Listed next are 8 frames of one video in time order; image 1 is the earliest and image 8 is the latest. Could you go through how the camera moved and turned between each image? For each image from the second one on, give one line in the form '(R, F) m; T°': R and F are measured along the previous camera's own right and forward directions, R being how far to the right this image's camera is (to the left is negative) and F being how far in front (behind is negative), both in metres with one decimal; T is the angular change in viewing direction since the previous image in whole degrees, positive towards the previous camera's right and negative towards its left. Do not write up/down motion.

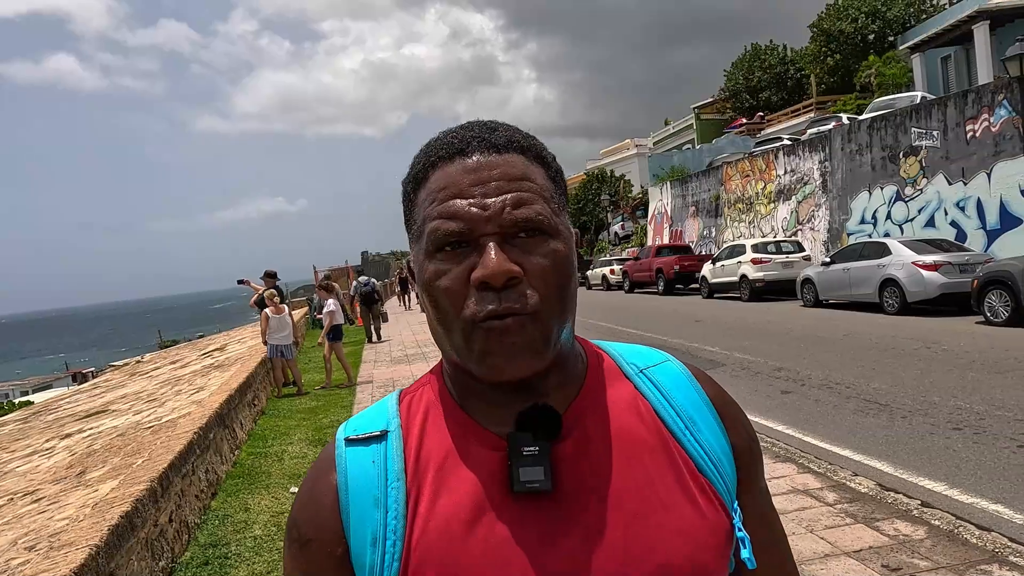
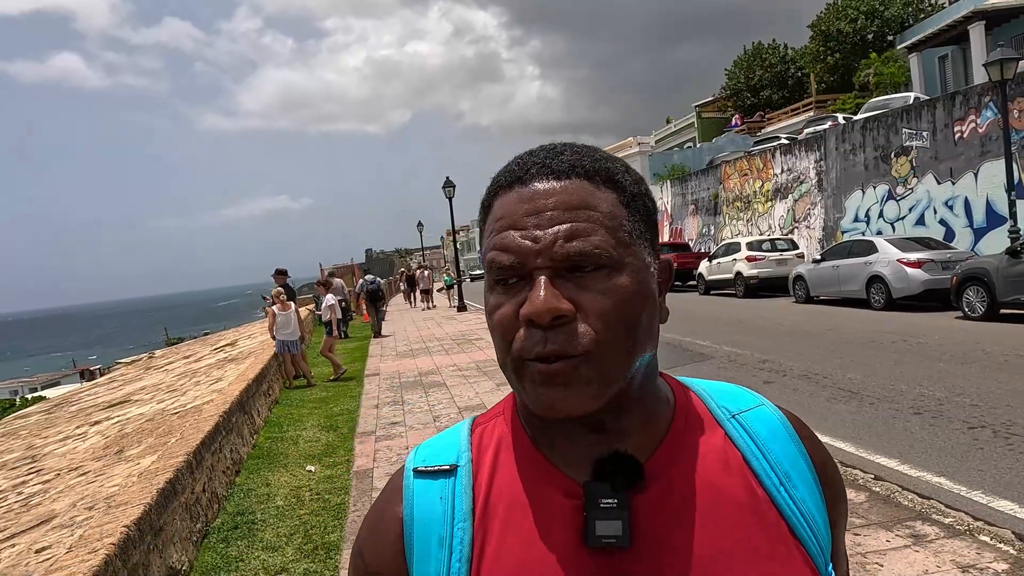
(+0.1, -0.5) m; 0°
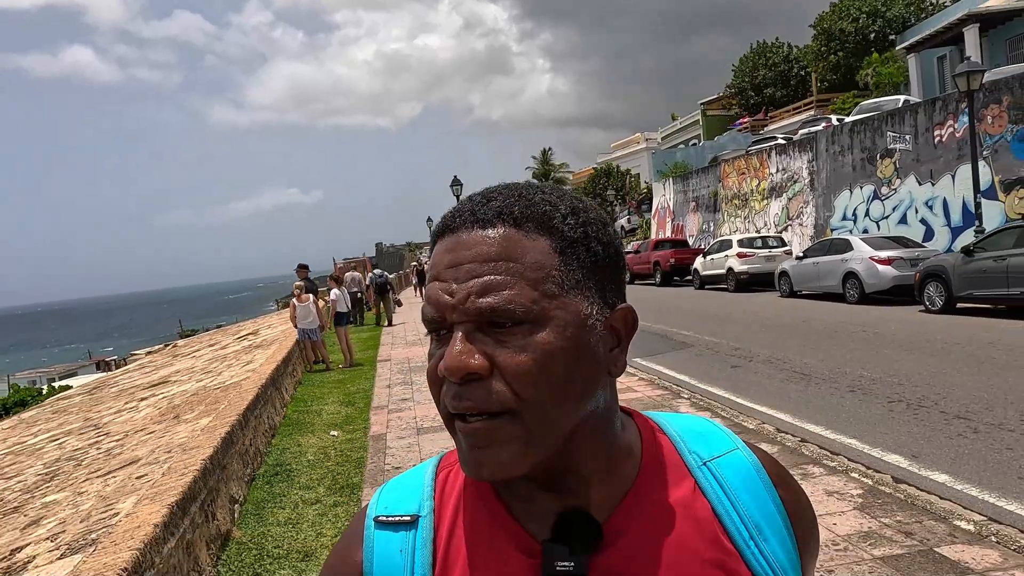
(+0.2, -1.1) m; -1°
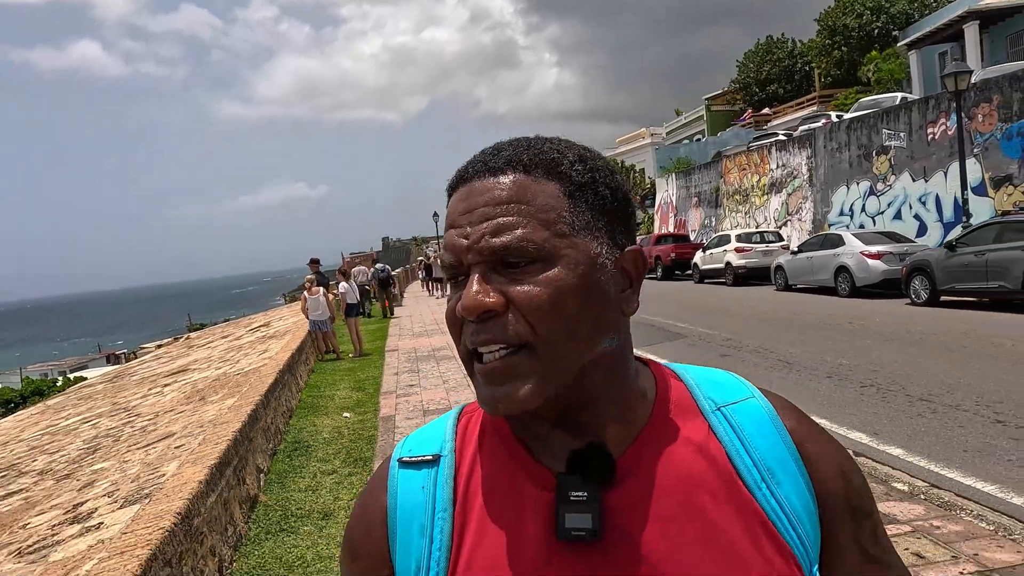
(+0.1, -0.6) m; 0°
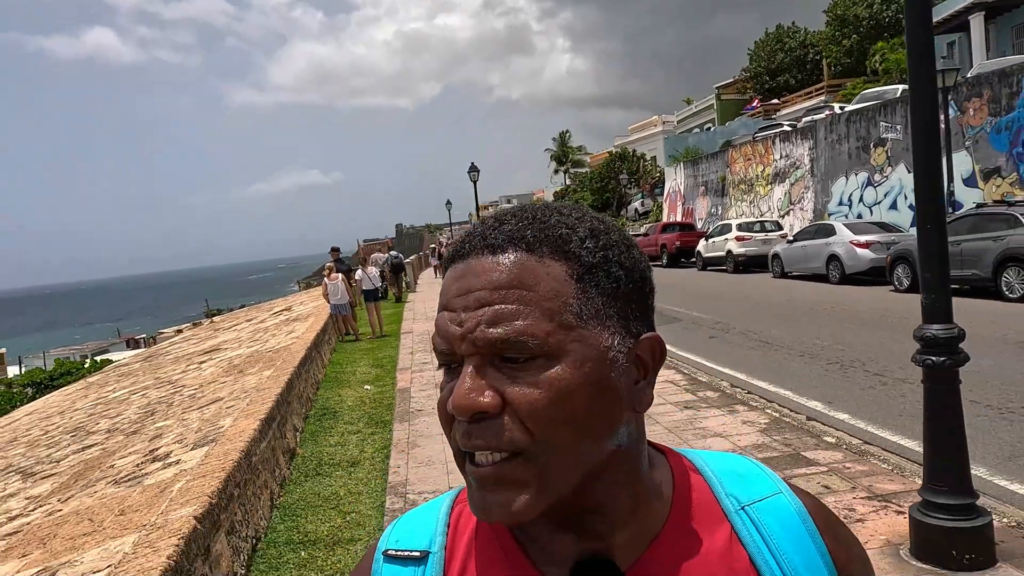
(+0.1, -0.9) m; -1°
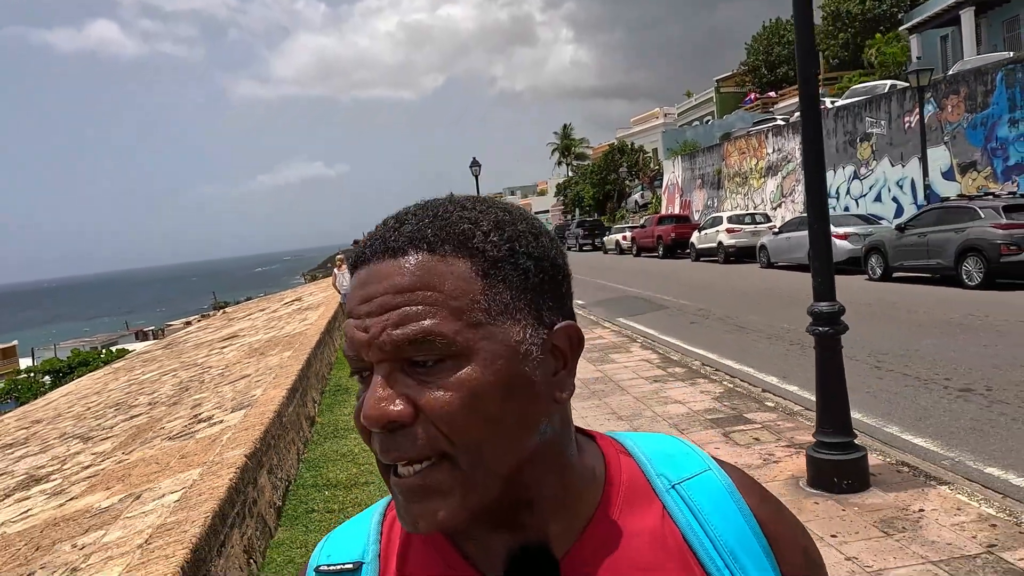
(+0.1, -0.9) m; 0°
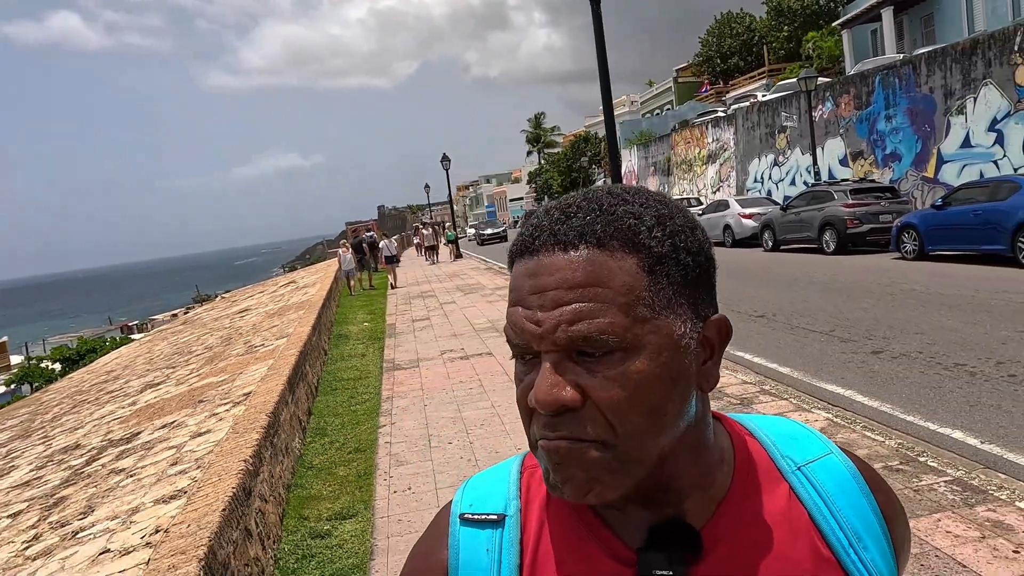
(+0.4, -3.2) m; +1°
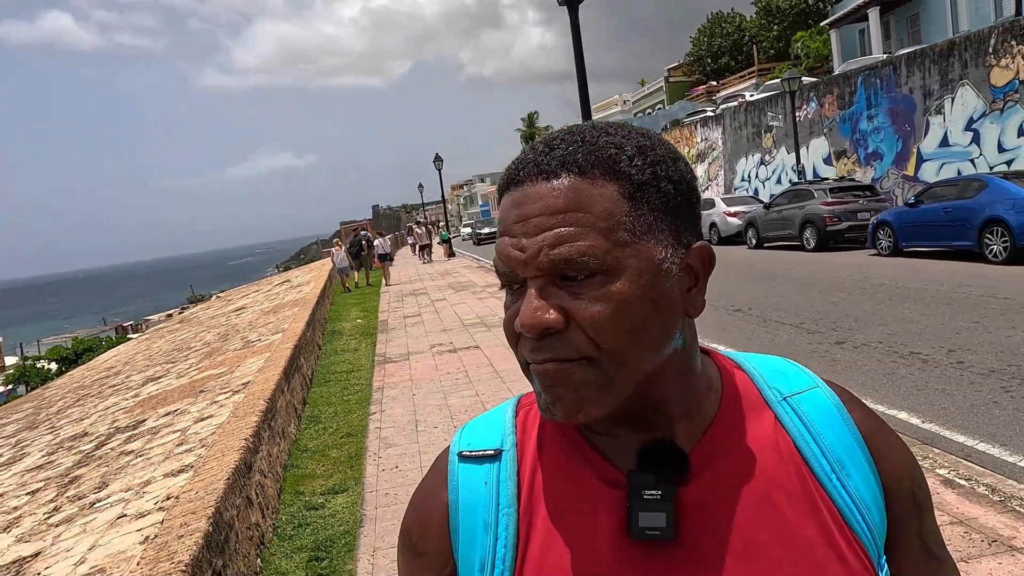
(+0.1, -0.4) m; 0°
